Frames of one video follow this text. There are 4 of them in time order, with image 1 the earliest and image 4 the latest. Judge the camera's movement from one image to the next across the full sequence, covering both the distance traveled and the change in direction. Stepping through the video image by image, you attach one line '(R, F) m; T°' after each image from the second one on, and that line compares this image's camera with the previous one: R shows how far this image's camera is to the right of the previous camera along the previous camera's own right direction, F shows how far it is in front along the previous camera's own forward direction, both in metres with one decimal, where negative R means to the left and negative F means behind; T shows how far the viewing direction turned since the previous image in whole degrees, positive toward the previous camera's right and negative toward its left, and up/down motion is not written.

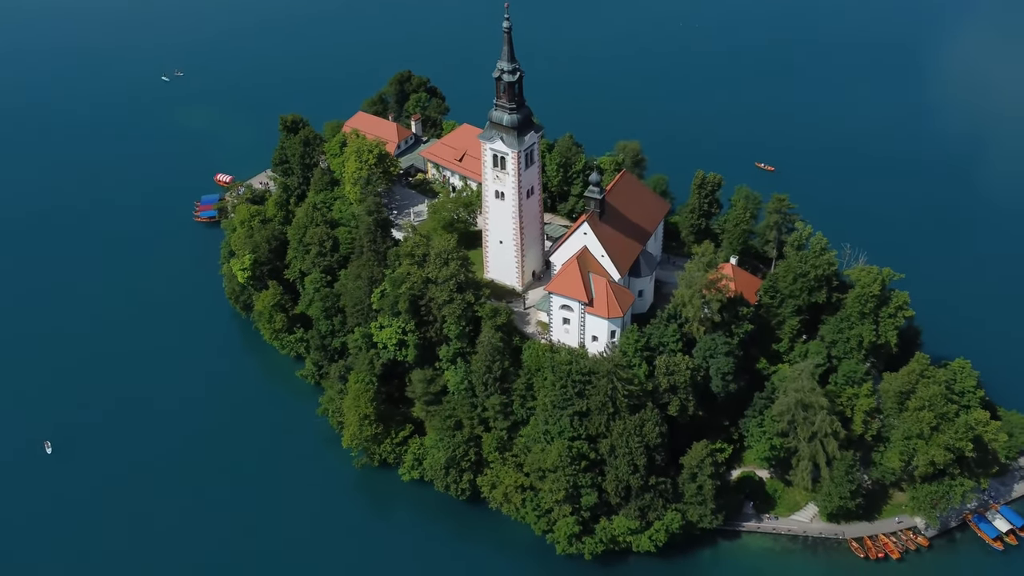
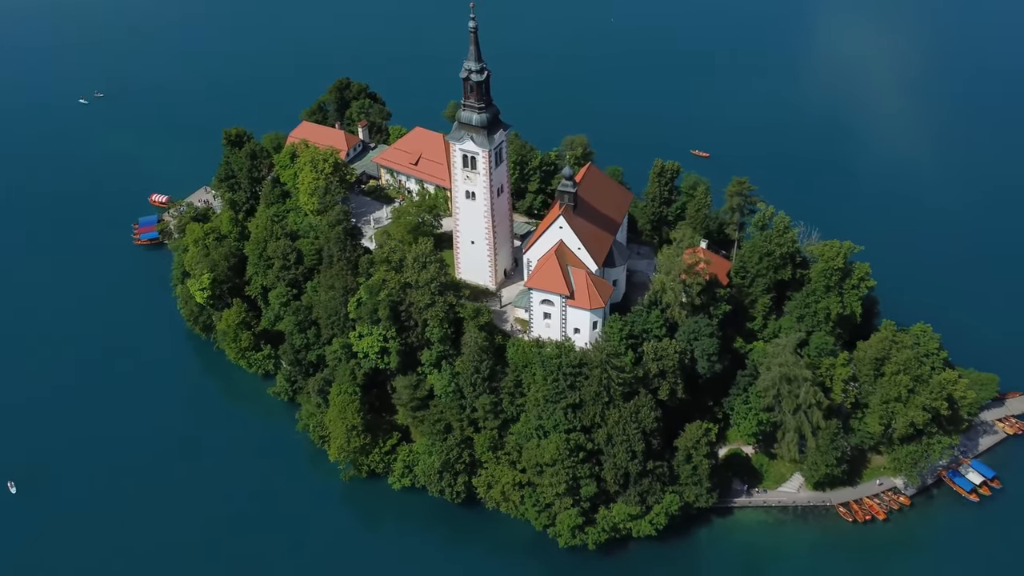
(-4.2, +0.3) m; +5°
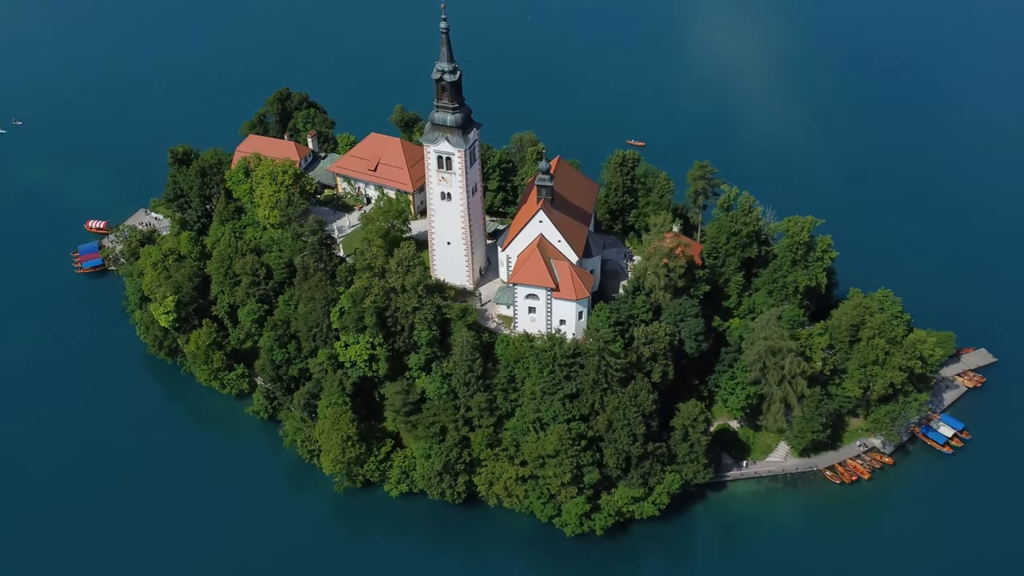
(-4.7, -0.1) m; +5°
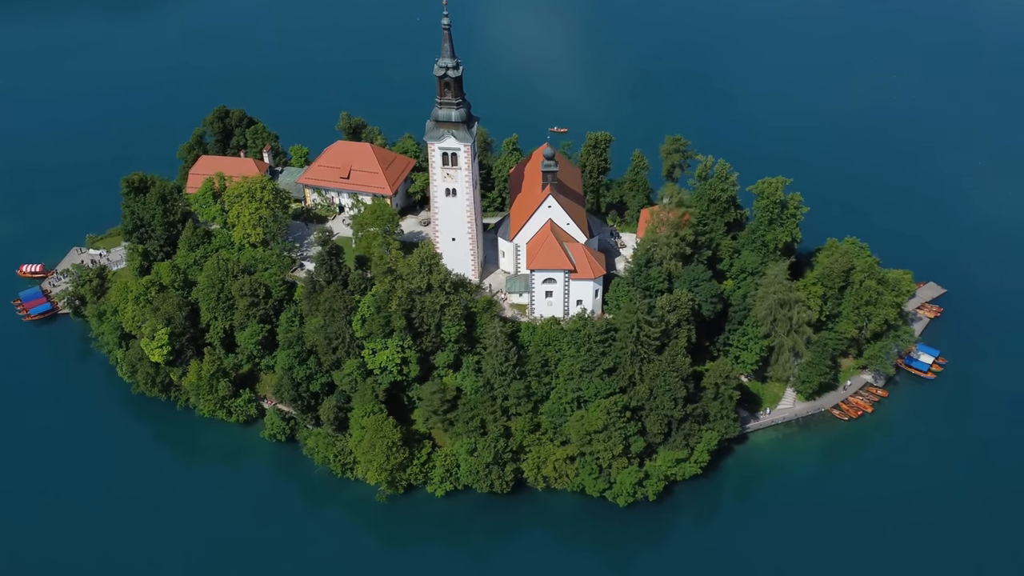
(-10.5, -0.5) m; +8°
